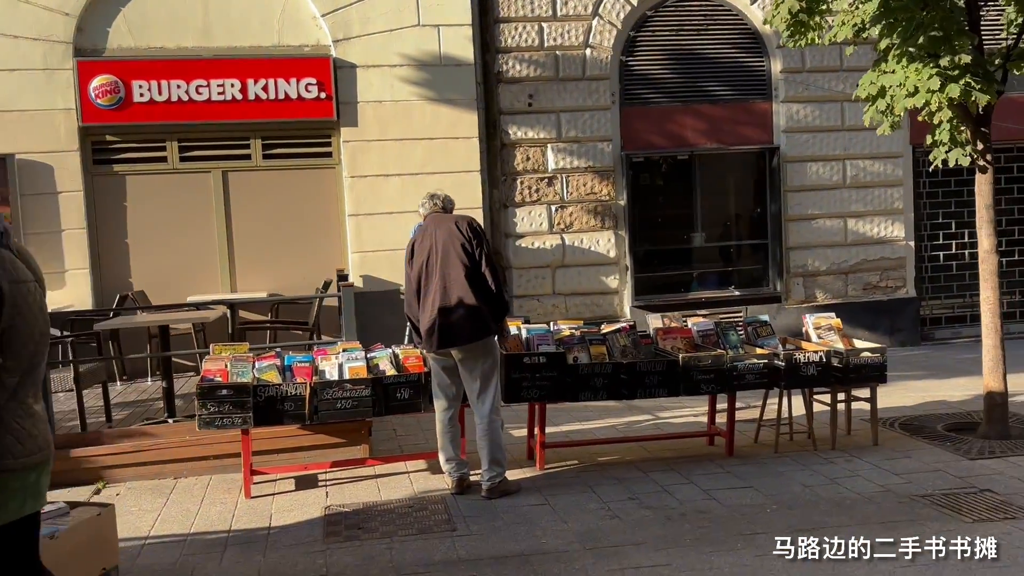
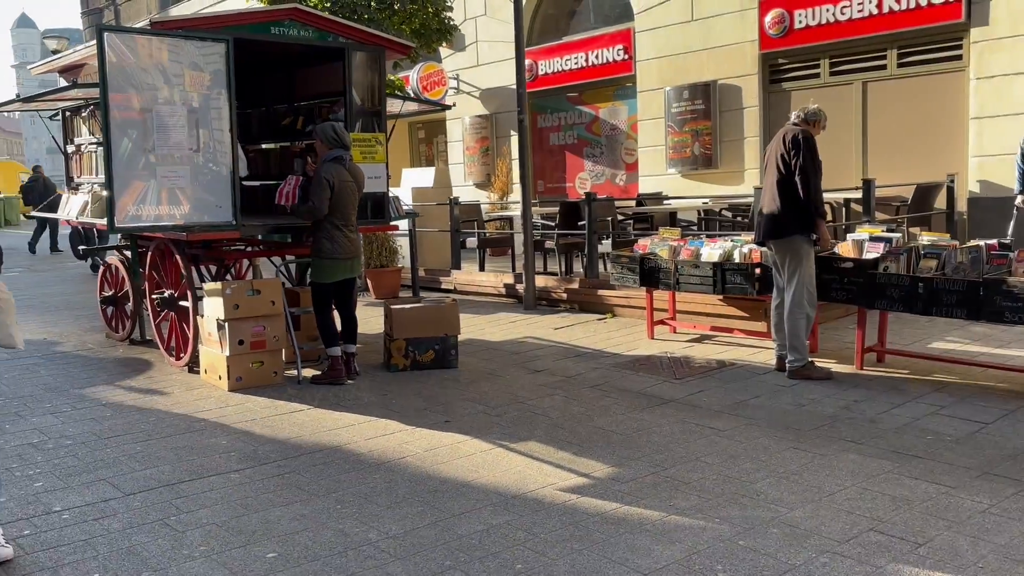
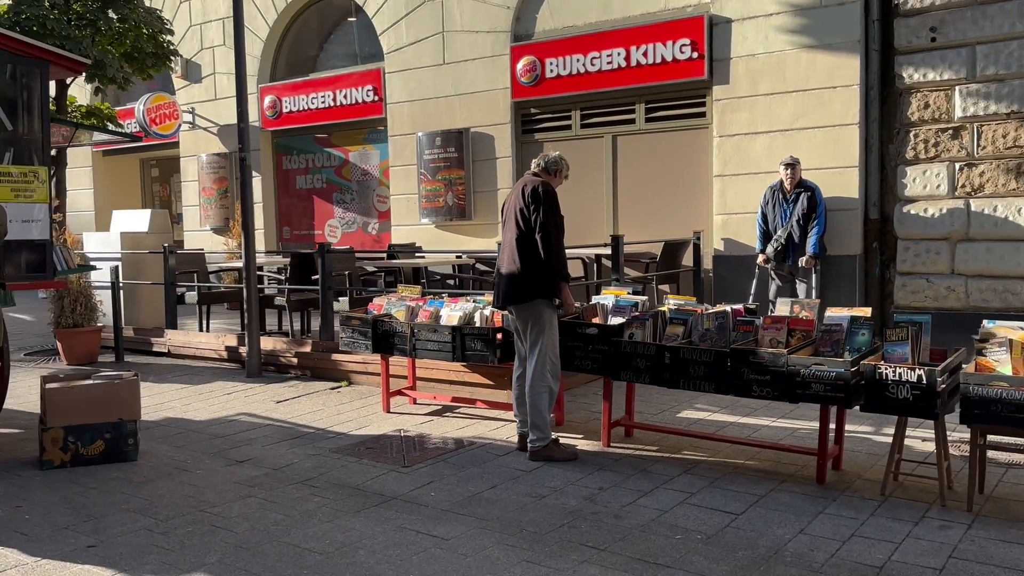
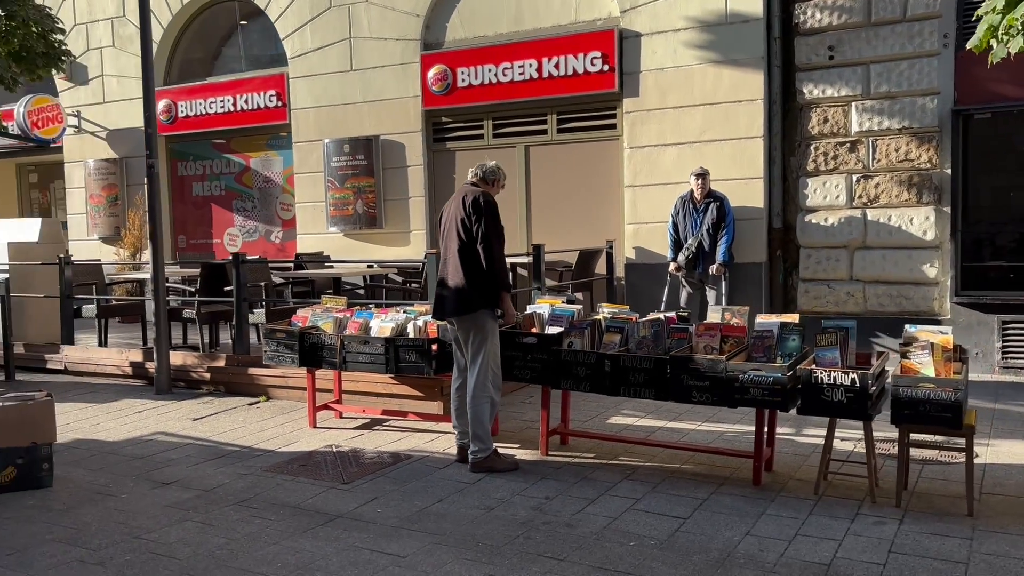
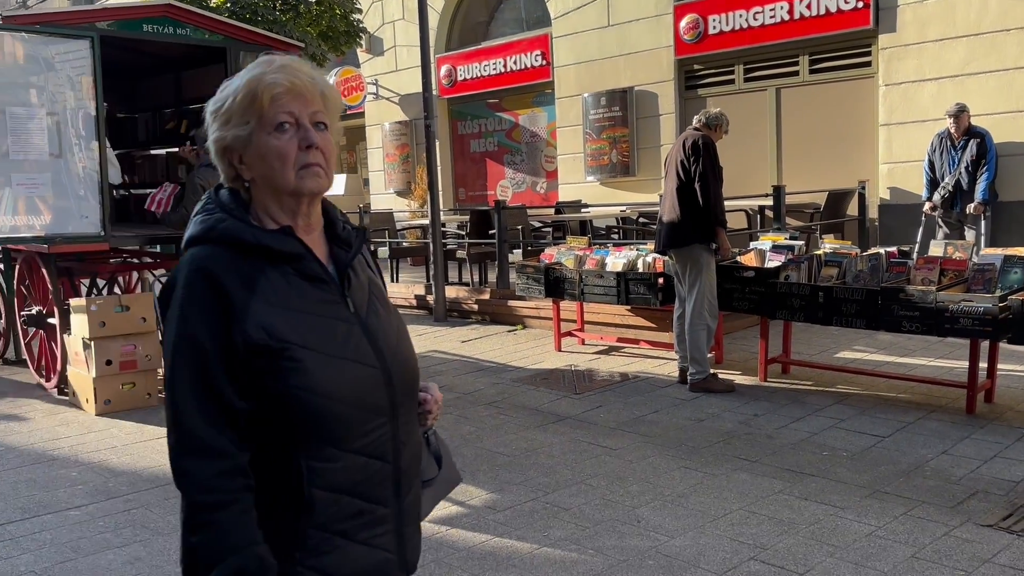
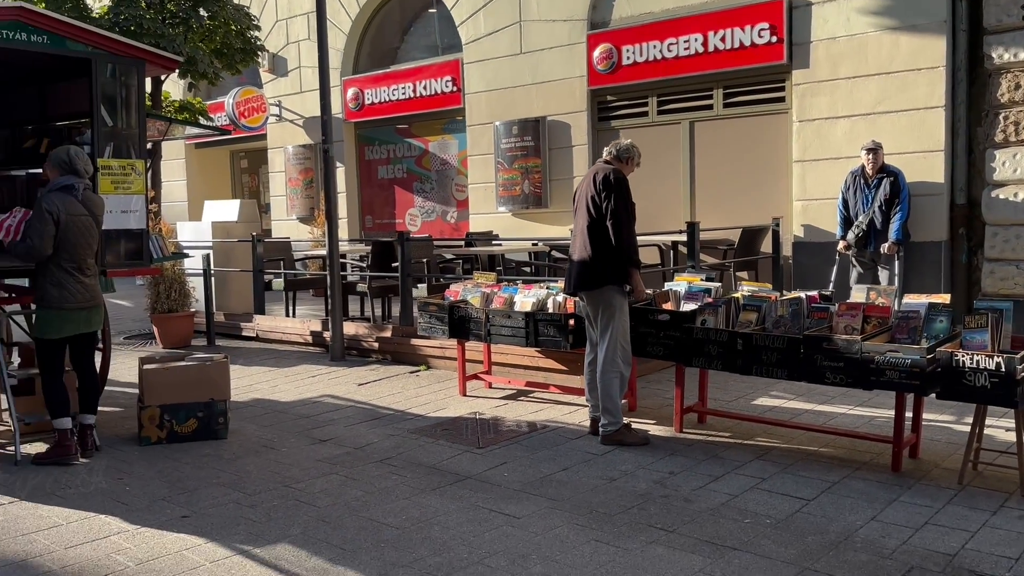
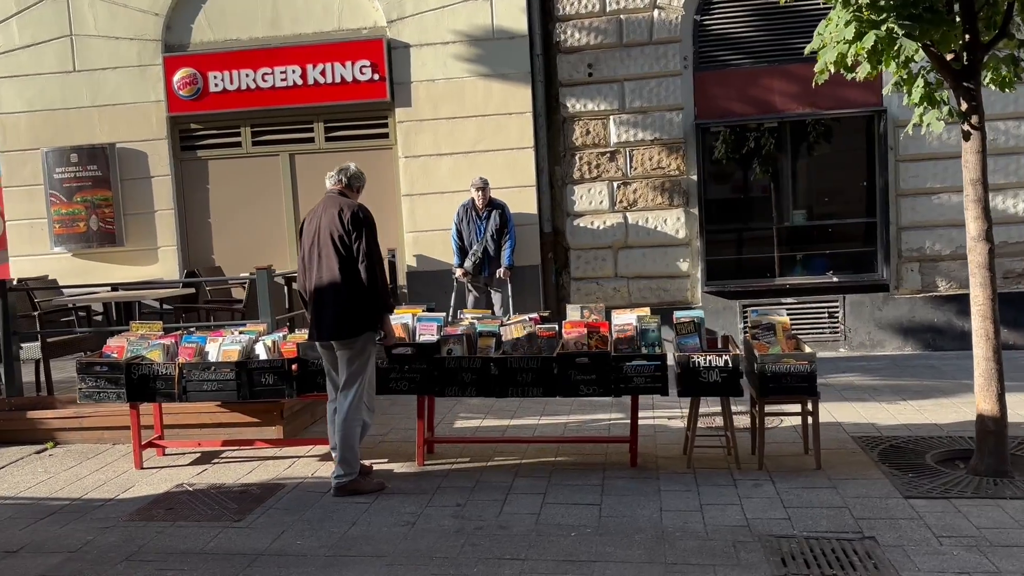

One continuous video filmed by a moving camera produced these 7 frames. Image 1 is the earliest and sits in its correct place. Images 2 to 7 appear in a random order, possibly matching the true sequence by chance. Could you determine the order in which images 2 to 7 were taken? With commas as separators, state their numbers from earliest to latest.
7, 4, 3, 6, 5, 2
